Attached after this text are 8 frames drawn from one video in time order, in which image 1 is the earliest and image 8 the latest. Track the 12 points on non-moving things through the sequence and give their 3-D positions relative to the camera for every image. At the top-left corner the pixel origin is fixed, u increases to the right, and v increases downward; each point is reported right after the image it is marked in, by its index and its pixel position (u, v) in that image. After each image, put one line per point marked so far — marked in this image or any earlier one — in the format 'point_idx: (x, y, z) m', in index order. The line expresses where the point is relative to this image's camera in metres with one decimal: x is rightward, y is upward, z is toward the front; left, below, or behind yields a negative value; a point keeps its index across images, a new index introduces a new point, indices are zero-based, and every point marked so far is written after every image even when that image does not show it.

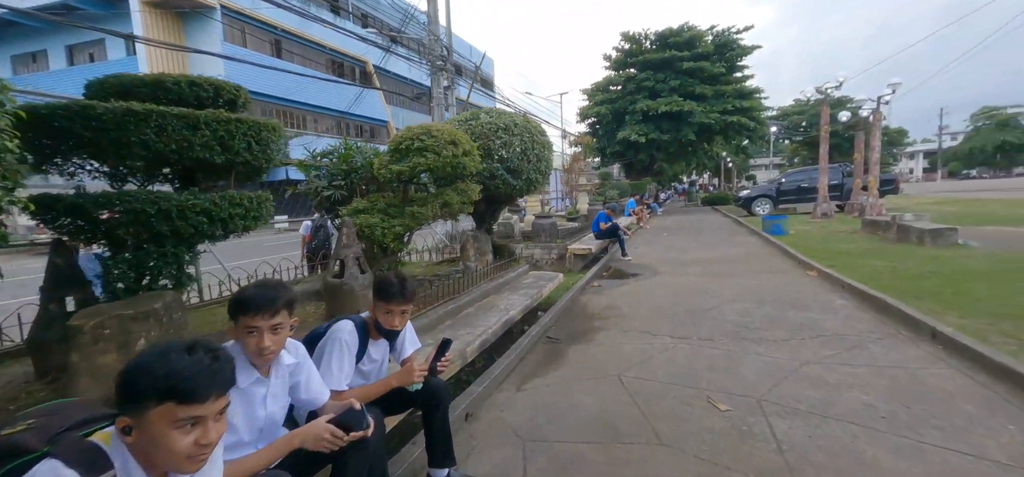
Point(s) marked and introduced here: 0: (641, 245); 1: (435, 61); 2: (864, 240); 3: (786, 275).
0: (+3.3, -0.2, +10.7) m
1: (-2.4, +5.4, +12.8) m
2: (+8.1, -0.1, +9.5) m
3: (+4.3, -0.6, +6.5) m
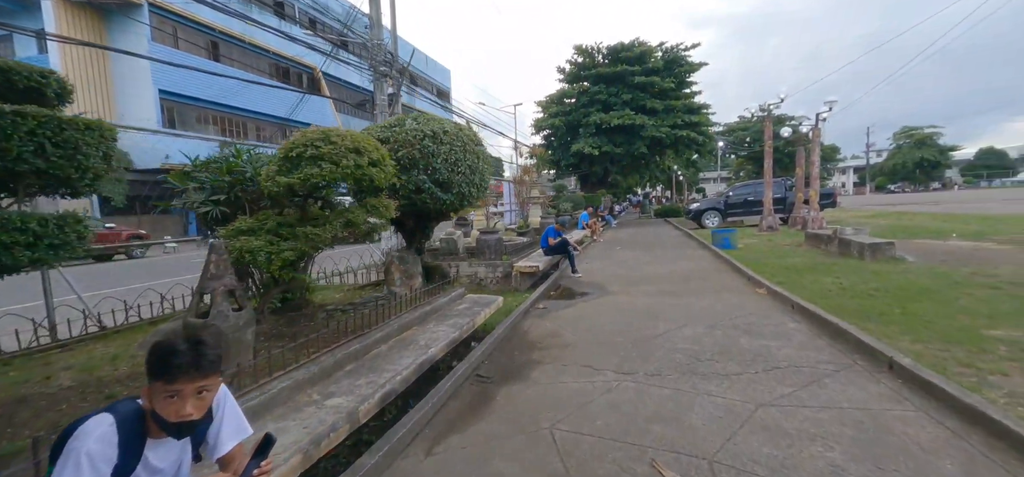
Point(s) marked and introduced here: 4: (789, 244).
0: (+2.0, -0.6, +10.4) m
1: (-3.9, +5.0, +12.1) m
2: (+6.9, -0.4, +9.6) m
3: (+3.4, -0.8, +6.3) m
4: (+7.6, -0.2, +11.5) m
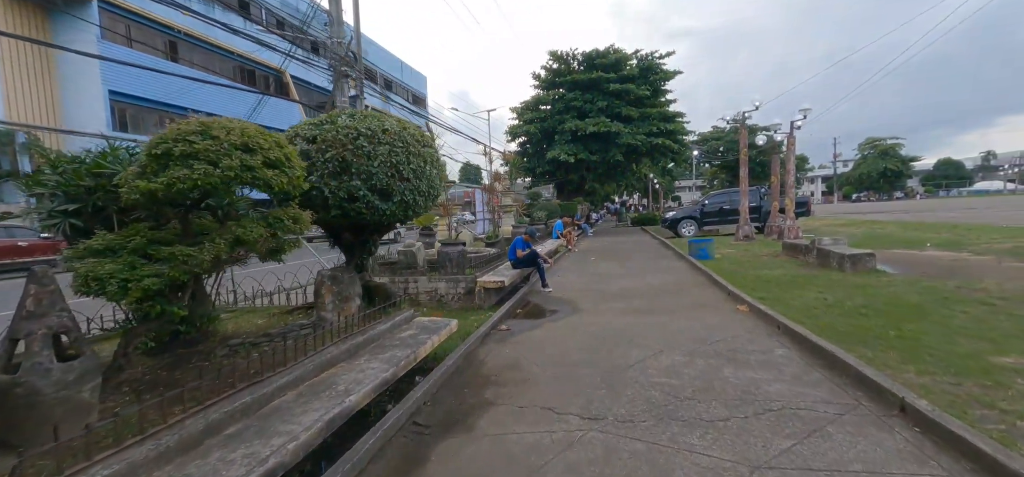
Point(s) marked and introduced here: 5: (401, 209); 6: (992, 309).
0: (+1.3, -0.8, +9.8) m
1: (-4.7, +4.7, +11.3) m
2: (+6.2, -0.6, +9.3) m
3: (+2.8, -1.0, +5.8) m
4: (+6.8, -0.4, +11.2) m
5: (-1.1, +0.3, +4.0) m
6: (+5.7, -0.8, +4.9) m
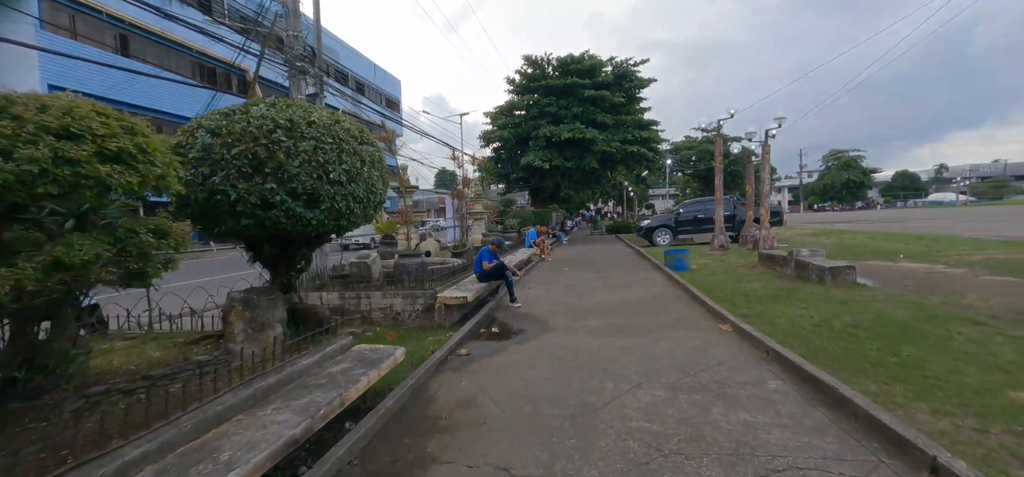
0: (+0.6, -1.0, +9.2) m
1: (-5.5, +4.5, +10.5) m
2: (+5.5, -0.8, +9.0) m
3: (+2.4, -1.2, +5.3) m
4: (+6.1, -0.7, +10.9) m
5: (-1.4, +0.2, +3.3) m
6: (+5.2, -1.0, +4.6) m
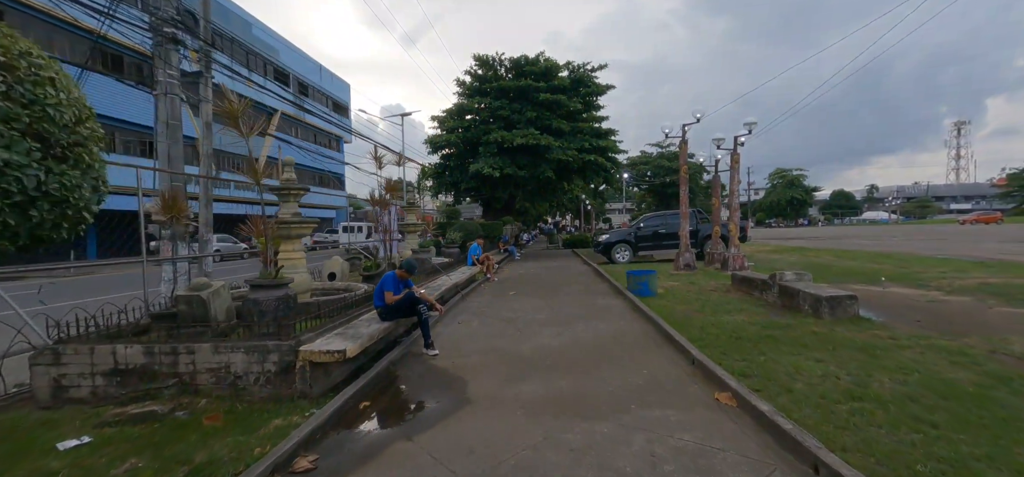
0: (-0.7, -1.4, +7.2) m
1: (-6.8, +4.1, +8.1) m
2: (+4.2, -1.2, +7.5) m
3: (+1.5, -1.4, +3.5) m
4: (+4.6, -1.1, +9.5) m
5: (-2.1, 0.0, +1.2) m
6: (+4.4, -1.2, +3.1) m
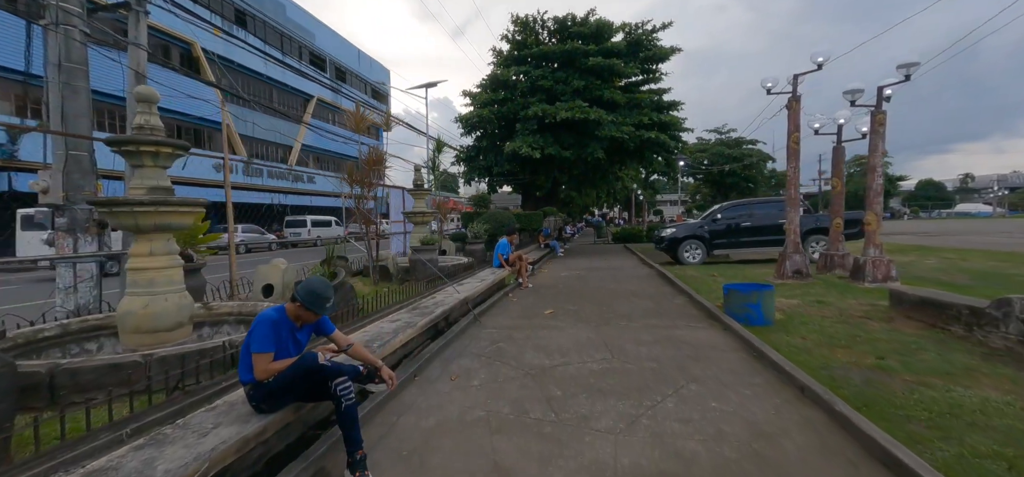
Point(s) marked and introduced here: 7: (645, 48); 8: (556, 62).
0: (-0.3, -1.3, +4.3) m
1: (-6.3, +4.3, +5.7) m
2: (+4.5, -1.2, +4.1) m
3: (+1.4, -1.5, +0.4) m
4: (+5.2, -1.1, +6.0) m
5: (-2.4, 0.0, -1.5) m
6: (+4.2, -1.3, -0.3) m
7: (+6.0, +8.4, +18.4) m
8: (+2.0, +7.6, +18.1) m
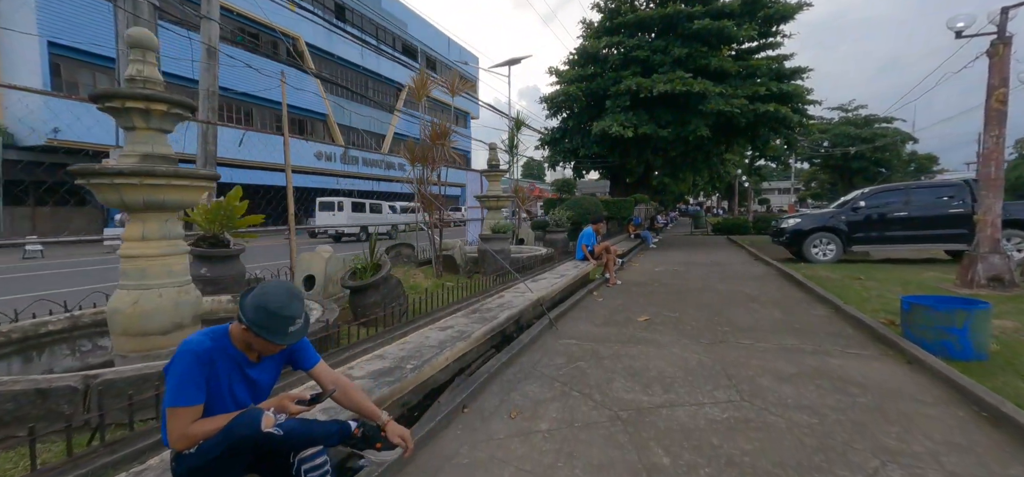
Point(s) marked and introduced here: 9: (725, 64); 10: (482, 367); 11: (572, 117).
0: (+0.3, -1.2, +3.2) m
1: (-5.1, +4.5, +5.6) m
2: (+5.0, -1.2, +2.0) m
3: (+1.2, -1.5, -1.0) m
4: (+6.0, -1.1, +3.7) m
5: (-2.9, 0.0, -2.1) m
6: (+3.8, -1.5, -2.3) m
7: (+9.5, +8.7, +15.4) m
8: (+5.5, +8.0, +15.9) m
9: (+7.5, +6.1, +14.5) m
10: (-0.3, -1.2, +3.9) m
11: (+2.6, +5.1, +17.7) m
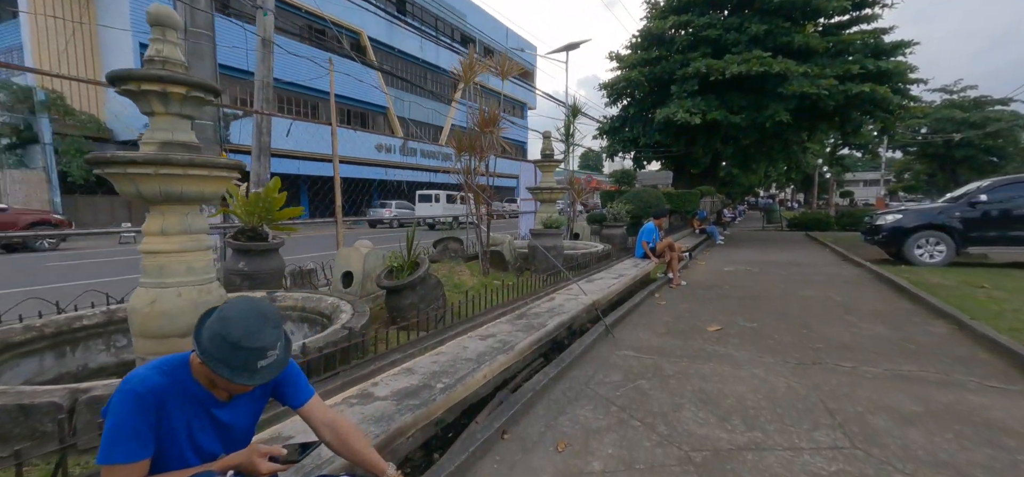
0: (+0.6, -1.2, +2.7) m
1: (-4.4, +4.7, +5.7) m
2: (+5.1, -1.4, +0.9) m
3: (+0.9, -1.6, -1.6) m
4: (+6.3, -1.2, +2.4) m
5: (-3.2, -0.1, -2.2) m
6: (+3.4, -1.6, -3.2) m
7: (+11.5, +8.7, +13.4) m
8: (+7.6, +8.2, +14.4) m
9: (+9.3, +6.2, +12.8) m
10: (+0.1, -1.2, +3.4) m
11: (+4.9, +5.3, +16.6) m
